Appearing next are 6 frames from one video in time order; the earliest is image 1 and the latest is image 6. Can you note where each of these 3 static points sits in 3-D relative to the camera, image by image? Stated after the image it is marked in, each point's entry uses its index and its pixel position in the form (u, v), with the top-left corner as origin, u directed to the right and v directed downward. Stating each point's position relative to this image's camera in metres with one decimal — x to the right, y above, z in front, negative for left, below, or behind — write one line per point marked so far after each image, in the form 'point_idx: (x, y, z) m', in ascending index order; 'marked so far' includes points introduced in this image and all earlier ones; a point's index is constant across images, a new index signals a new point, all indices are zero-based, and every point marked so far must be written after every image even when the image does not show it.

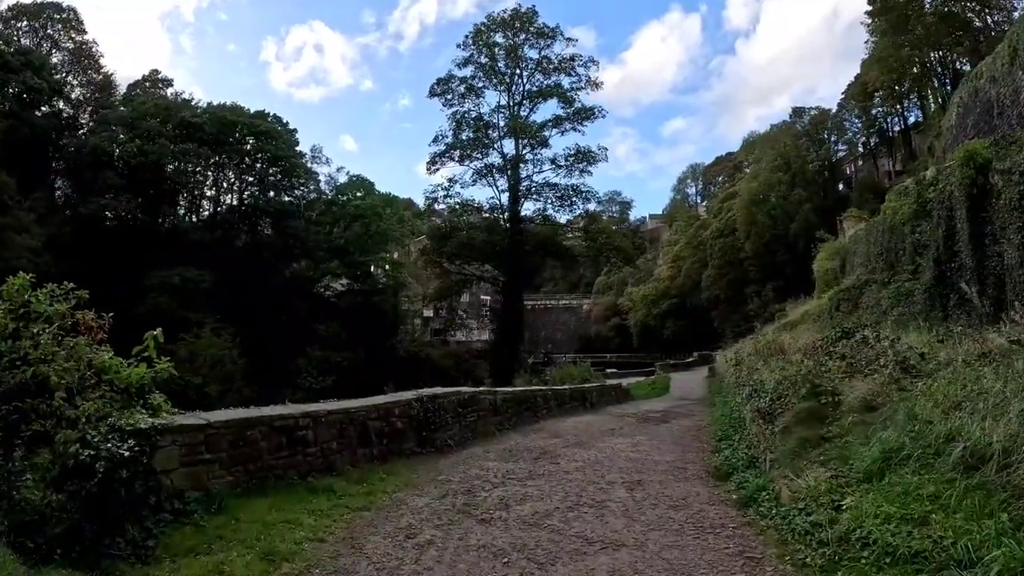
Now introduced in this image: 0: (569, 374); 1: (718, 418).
0: (+1.4, -2.1, +14.5) m
1: (+2.5, -1.6, +7.1) m
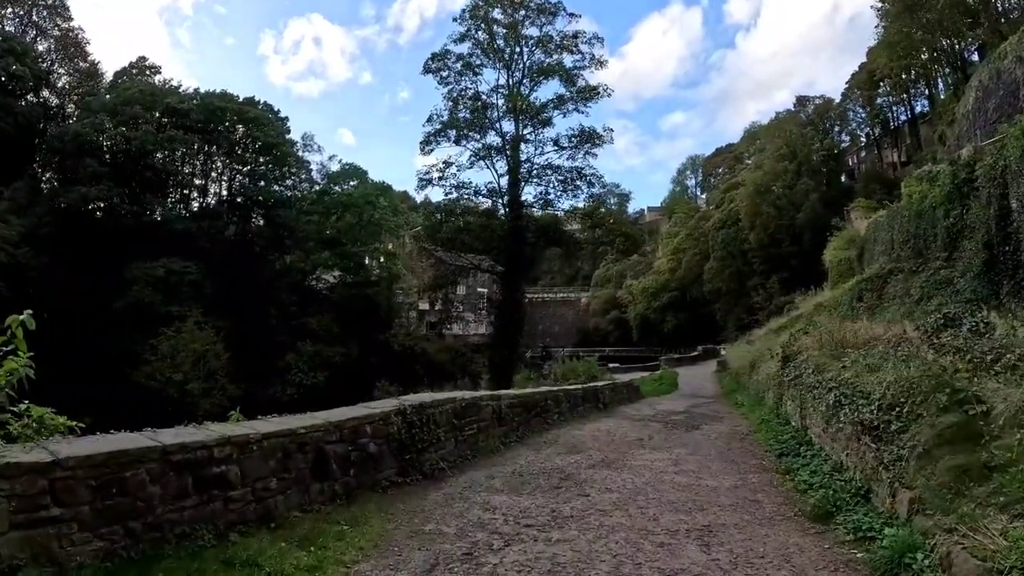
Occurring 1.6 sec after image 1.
0: (+1.4, -1.8, +13.4) m
1: (+2.5, -1.4, +6.1) m
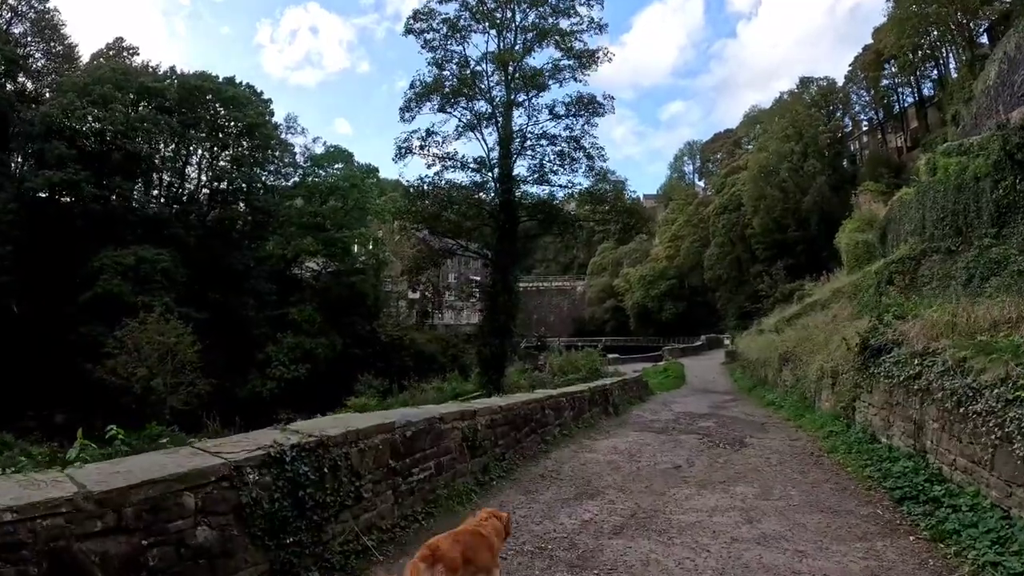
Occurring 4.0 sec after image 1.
0: (+1.2, -1.5, +11.9) m
1: (+2.4, -1.2, +4.6) m
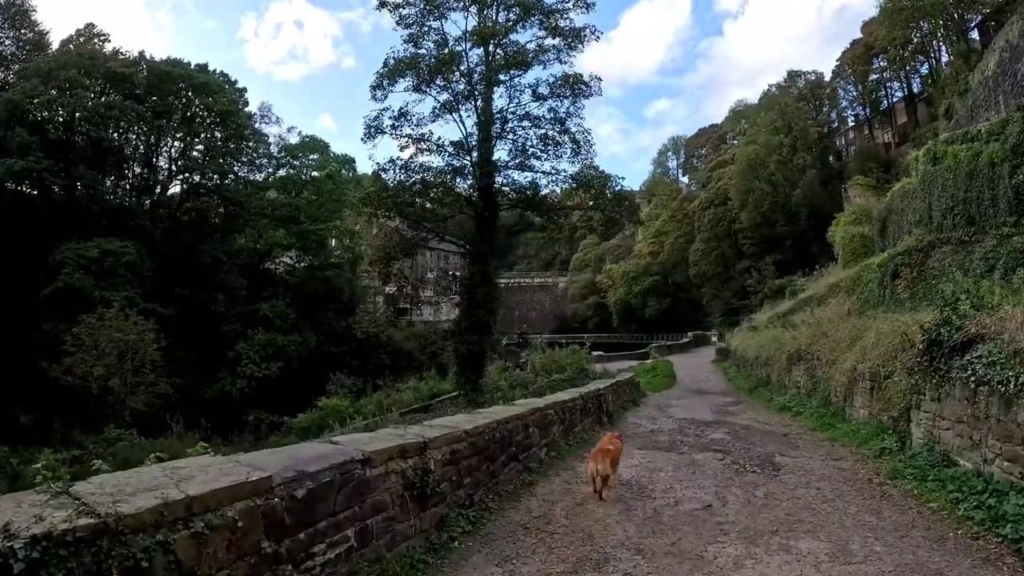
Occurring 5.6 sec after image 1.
0: (+0.8, -1.3, +11.0) m
1: (+2.3, -1.1, +3.6) m
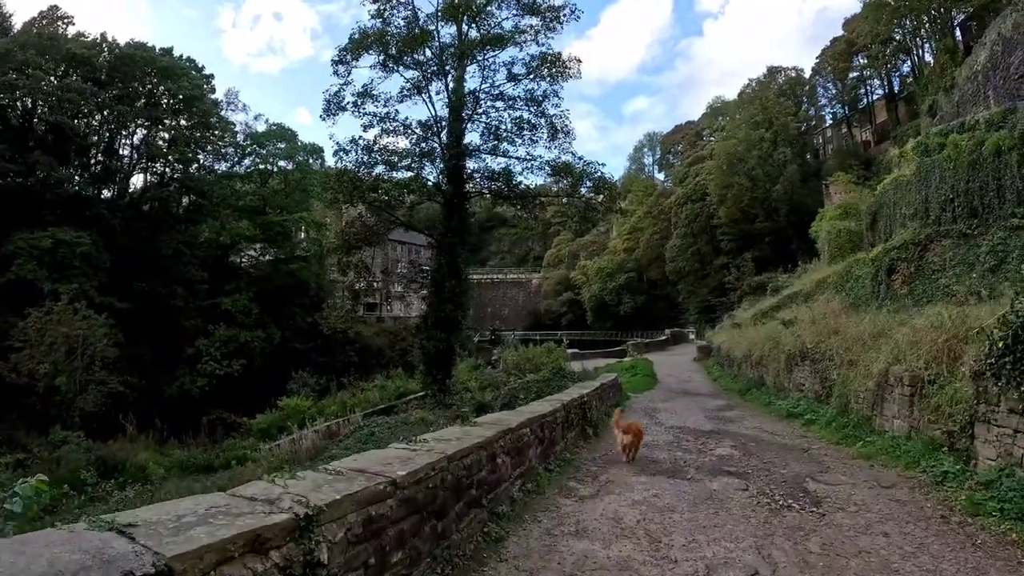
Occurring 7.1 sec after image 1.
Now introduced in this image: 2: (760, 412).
0: (+0.4, -1.2, +10.2) m
1: (+2.1, -1.0, +2.9) m
2: (+2.9, -1.4, +7.0) m
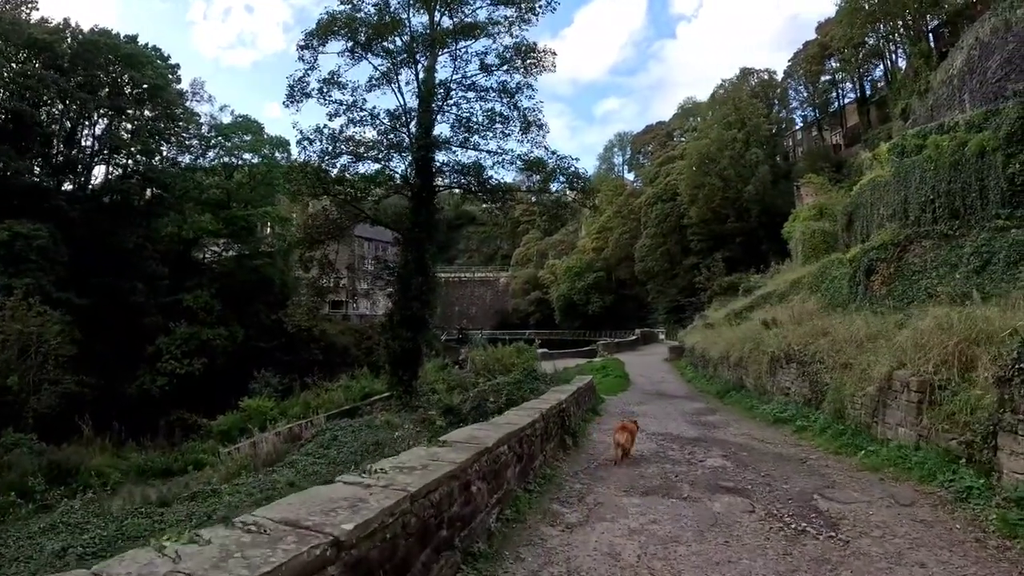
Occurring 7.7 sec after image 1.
0: (0.0, -1.2, +9.8) m
1: (+2.0, -1.0, +2.6) m
2: (+2.6, -1.4, +6.7) m
